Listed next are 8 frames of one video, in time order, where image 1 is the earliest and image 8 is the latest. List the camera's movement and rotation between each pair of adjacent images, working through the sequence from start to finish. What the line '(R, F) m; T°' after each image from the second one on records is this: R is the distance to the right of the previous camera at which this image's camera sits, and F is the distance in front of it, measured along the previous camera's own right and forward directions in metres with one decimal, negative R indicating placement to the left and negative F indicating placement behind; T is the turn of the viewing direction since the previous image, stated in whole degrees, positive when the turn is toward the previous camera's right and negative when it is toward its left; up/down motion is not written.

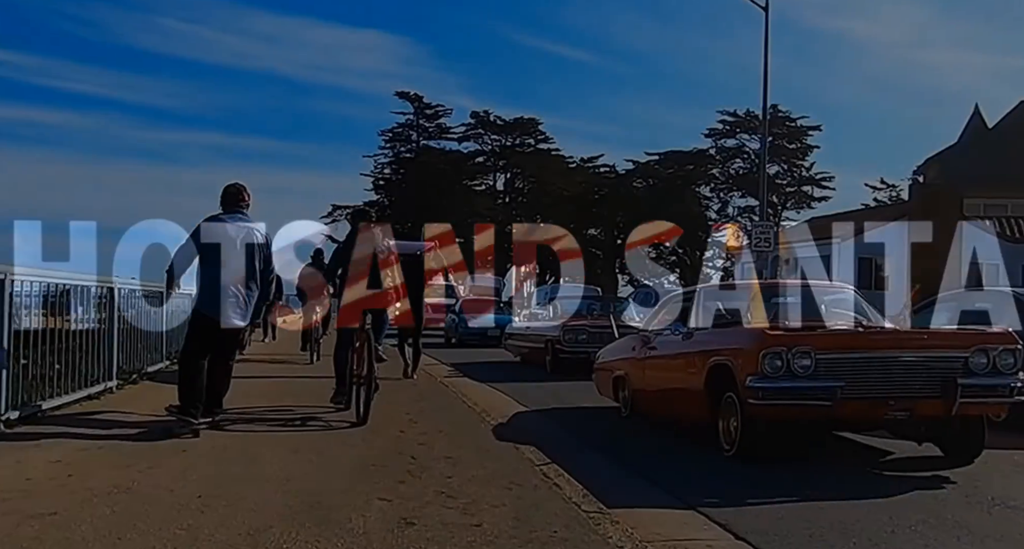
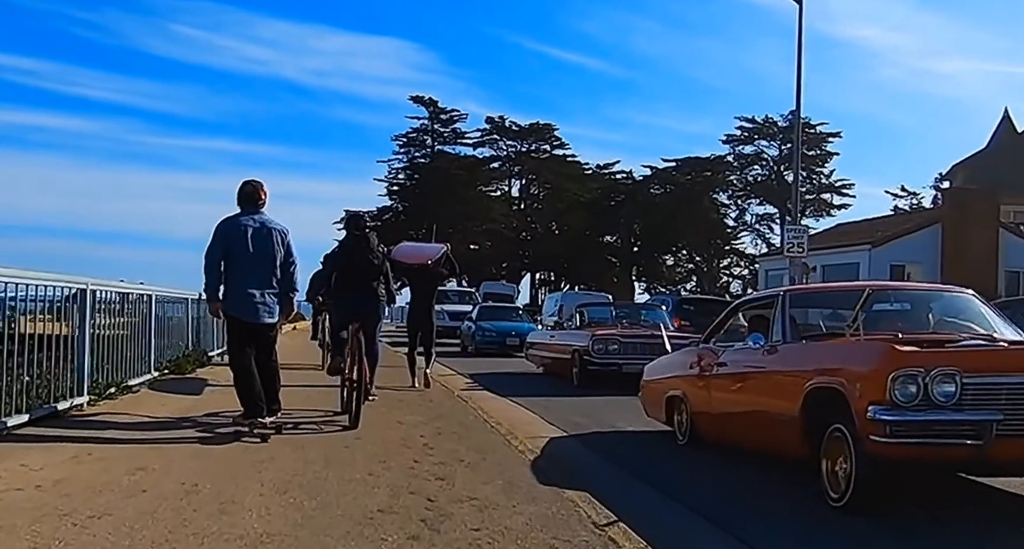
(-0.1, +1.1) m; -1°
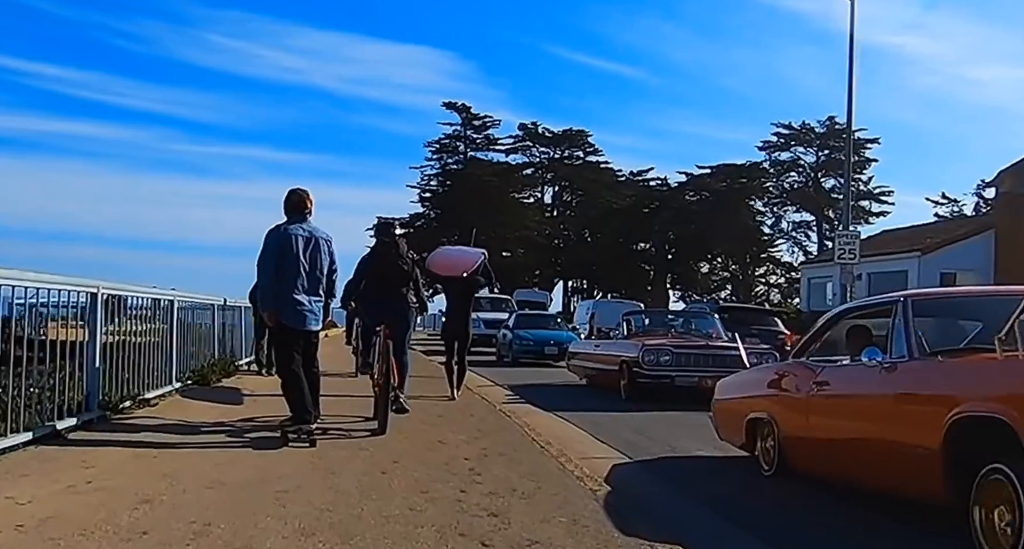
(-0.2, +0.7) m; -2°
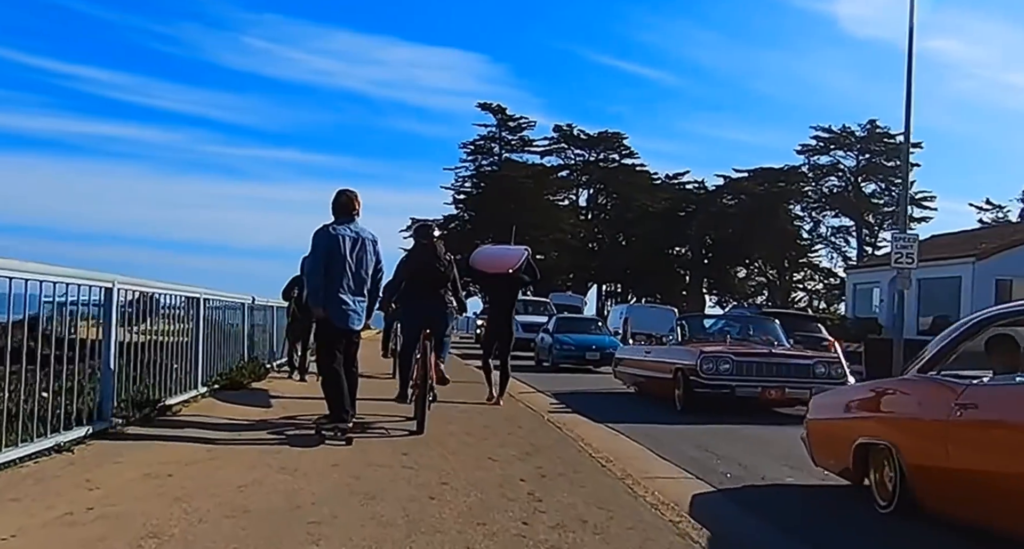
(-0.2, +0.7) m; -2°
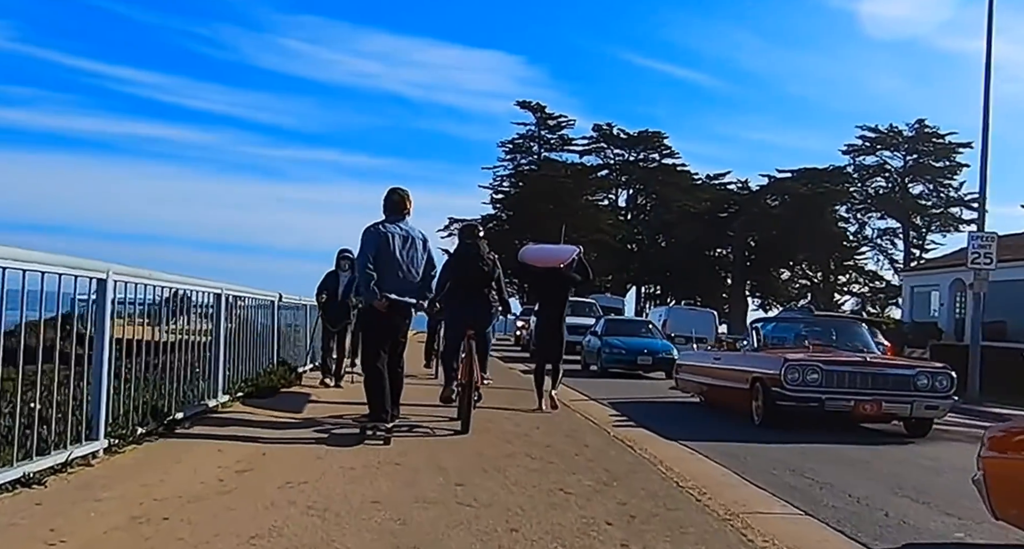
(-0.3, +1.1) m; -2°
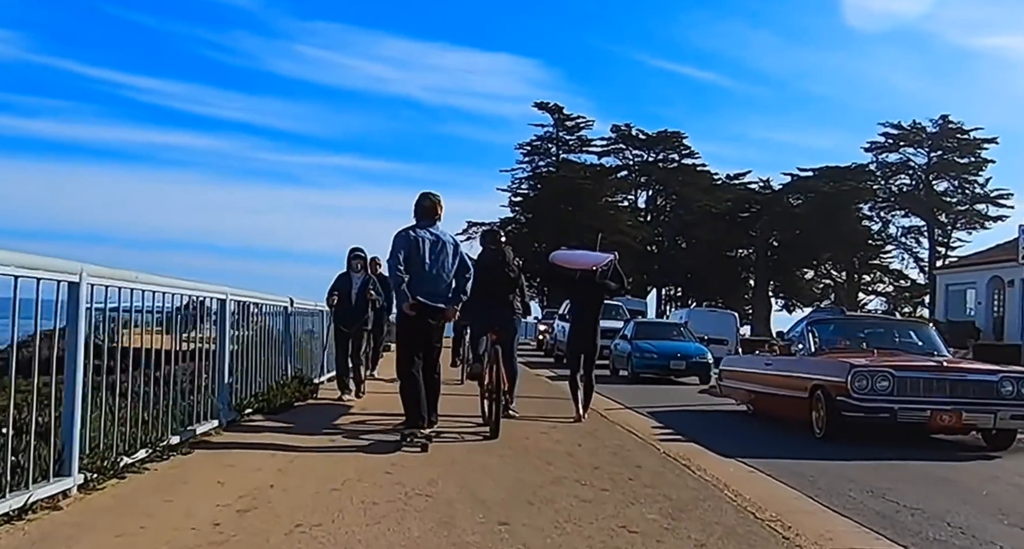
(-0.2, +0.8) m; -1°
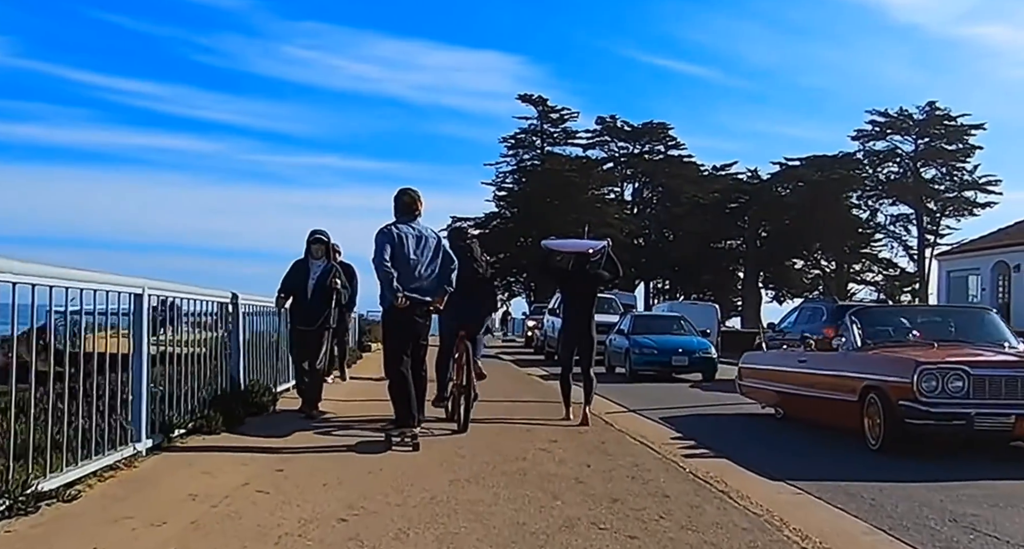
(0.0, +1.5) m; +1°
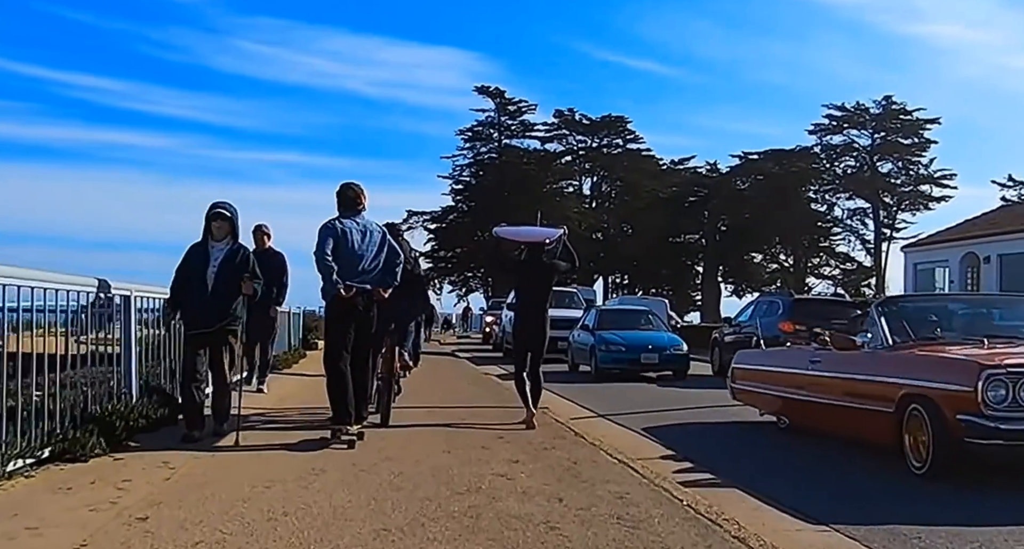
(+0.1, +1.6) m; +3°
